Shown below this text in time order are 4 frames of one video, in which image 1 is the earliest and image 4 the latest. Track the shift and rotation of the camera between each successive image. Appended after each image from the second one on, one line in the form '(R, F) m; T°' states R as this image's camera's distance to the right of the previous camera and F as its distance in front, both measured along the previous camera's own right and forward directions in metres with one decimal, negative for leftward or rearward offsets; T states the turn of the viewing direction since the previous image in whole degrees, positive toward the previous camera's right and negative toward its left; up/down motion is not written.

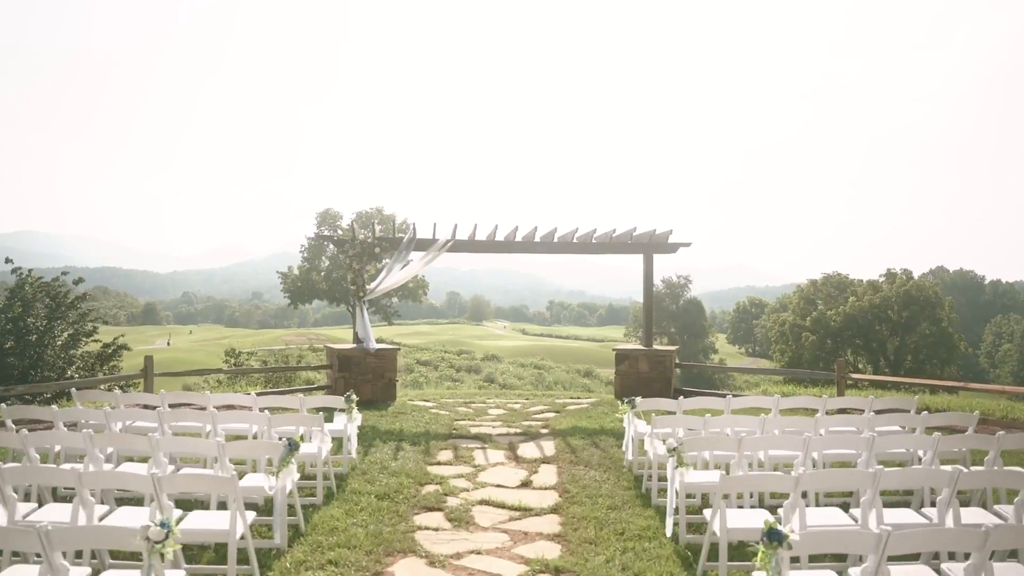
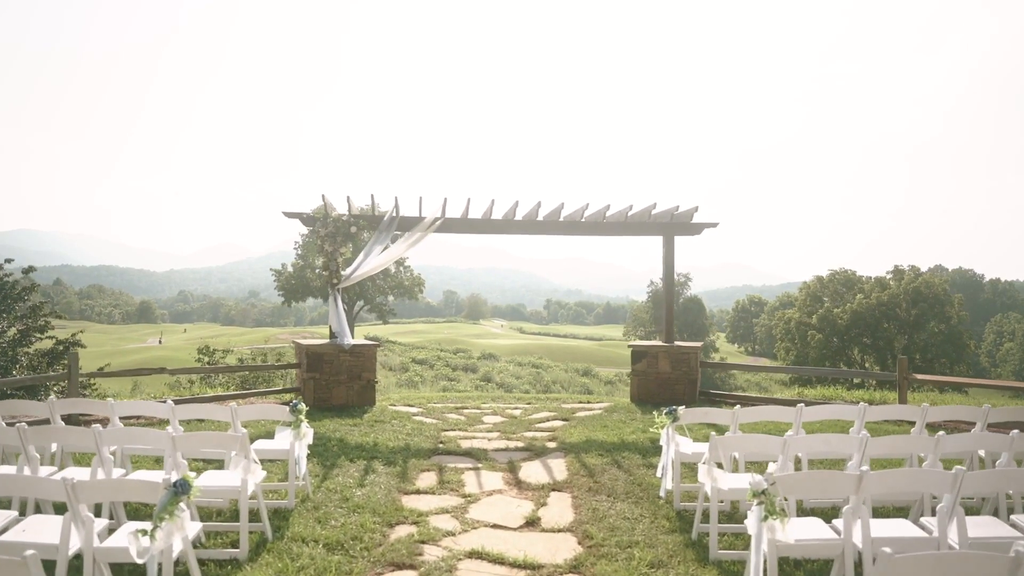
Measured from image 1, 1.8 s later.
(0.0, +1.0) m; 0°
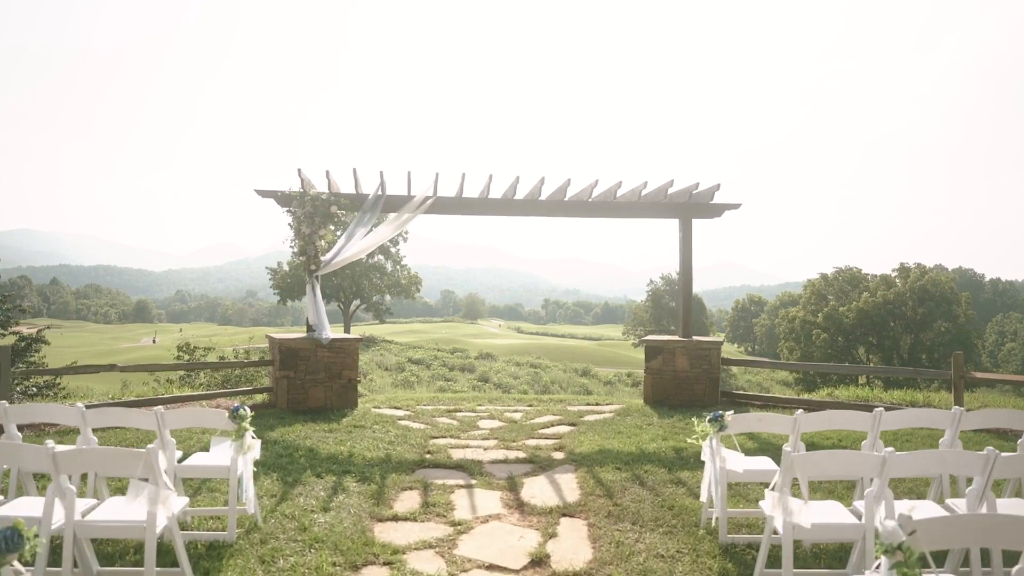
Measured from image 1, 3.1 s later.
(0.0, +0.7) m; 0°
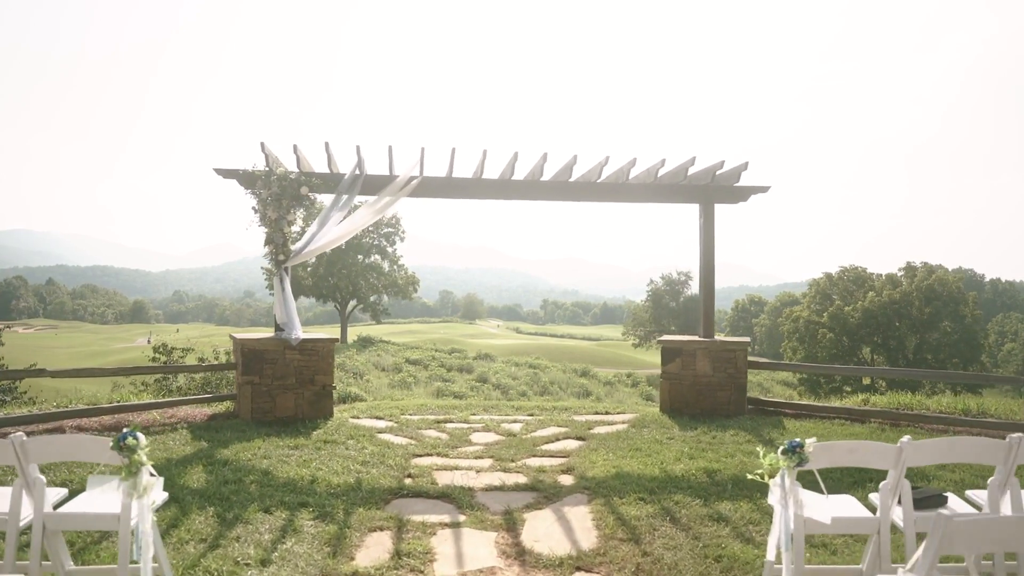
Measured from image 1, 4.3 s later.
(0.0, +0.7) m; 0°
